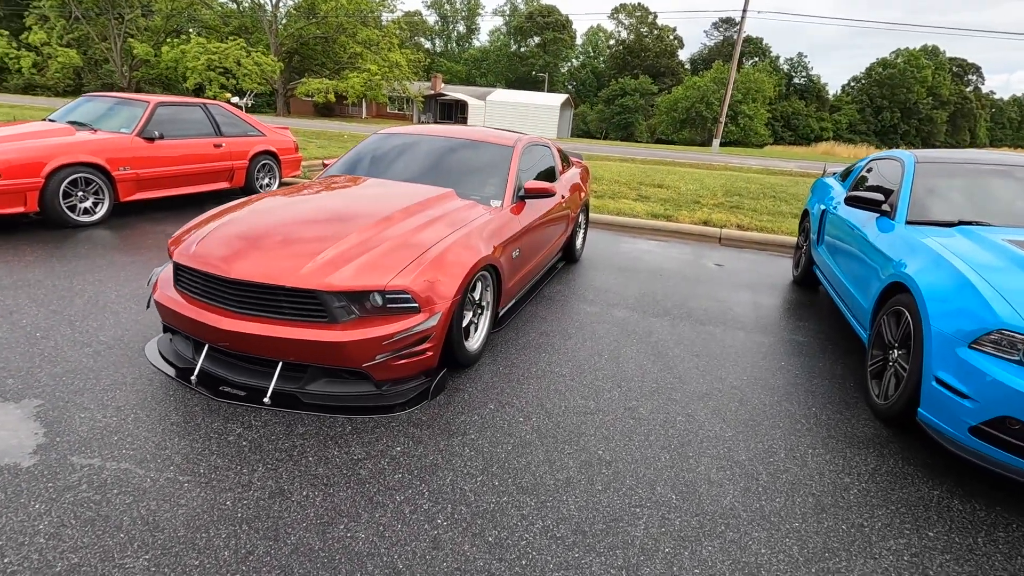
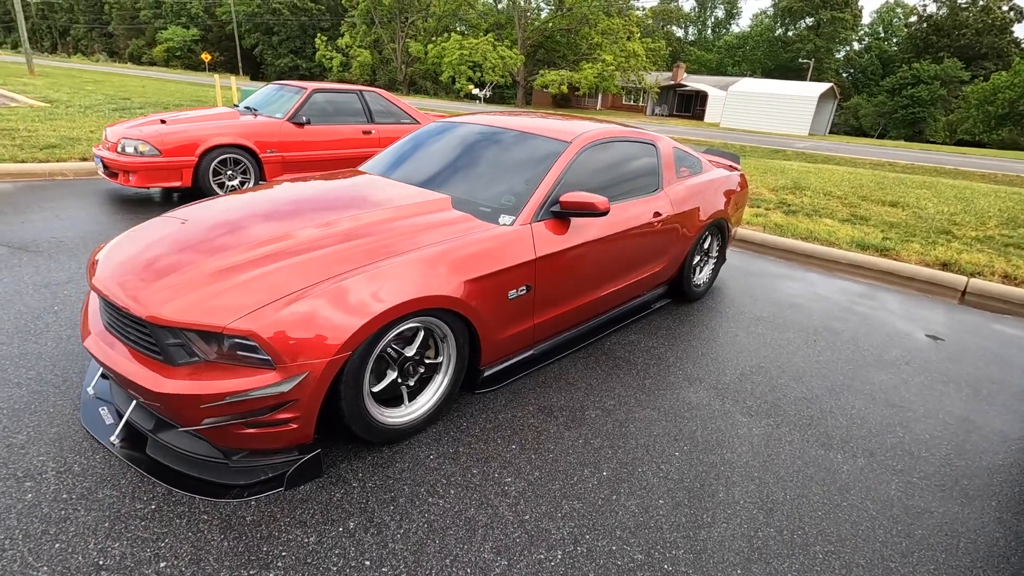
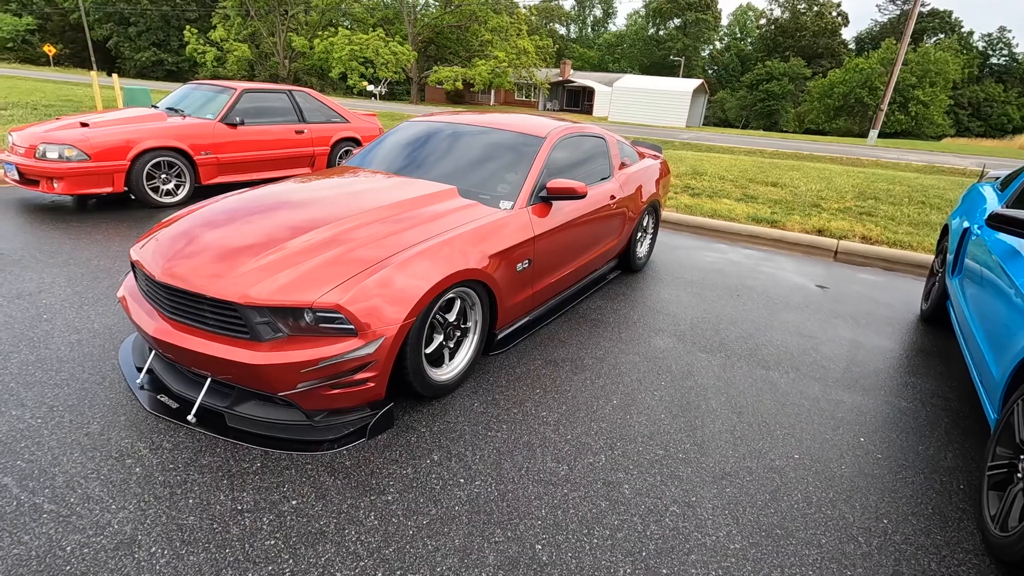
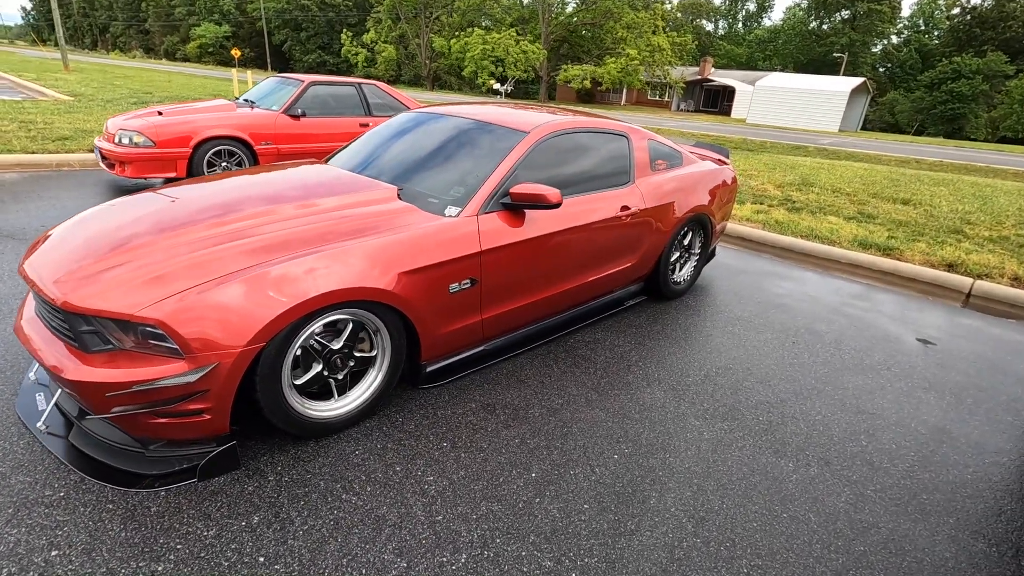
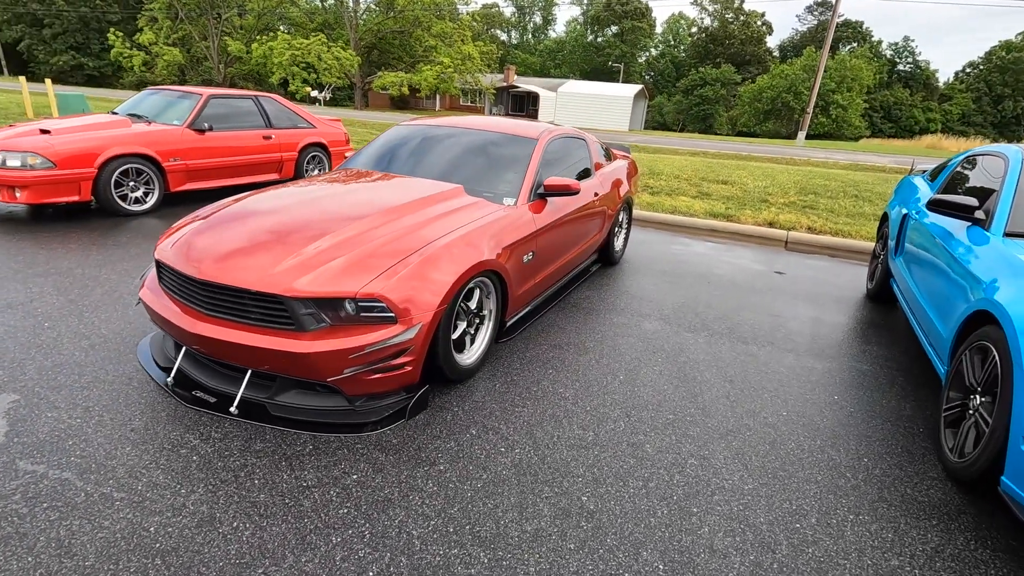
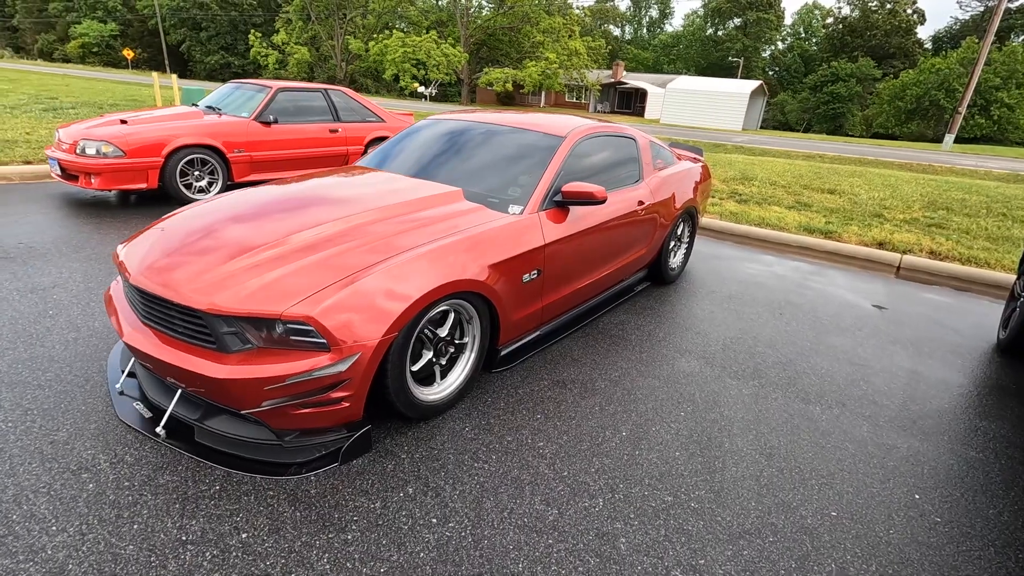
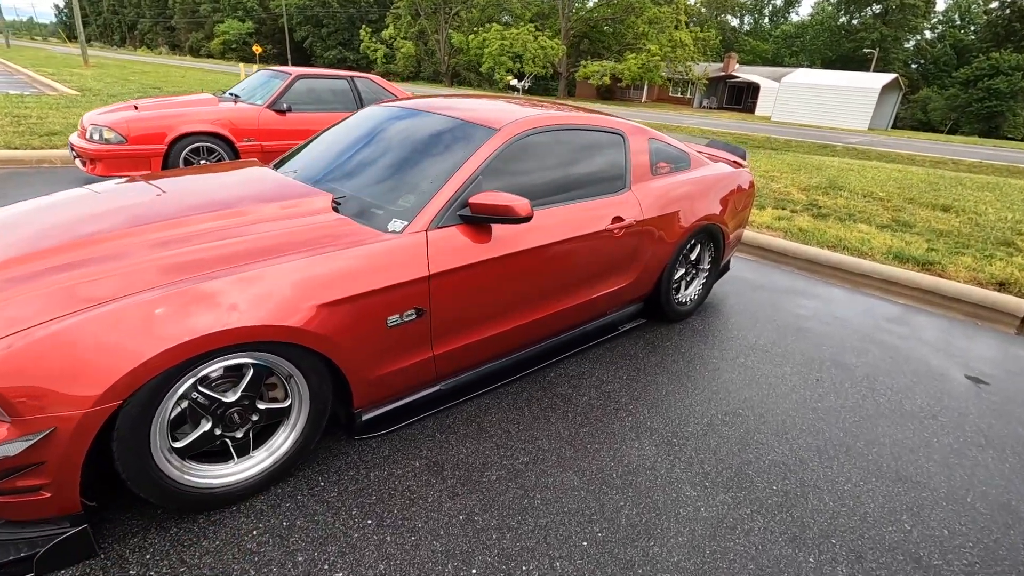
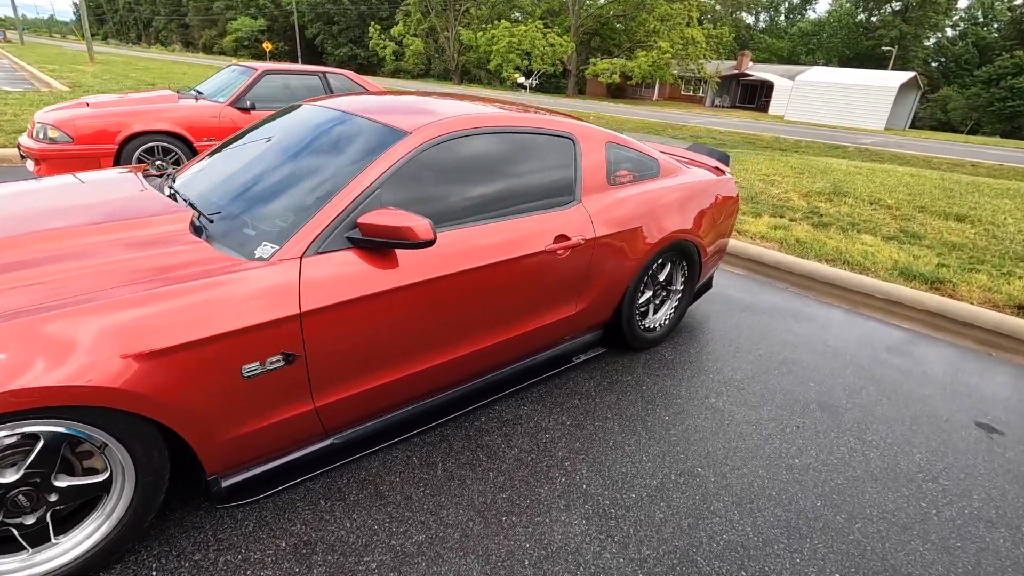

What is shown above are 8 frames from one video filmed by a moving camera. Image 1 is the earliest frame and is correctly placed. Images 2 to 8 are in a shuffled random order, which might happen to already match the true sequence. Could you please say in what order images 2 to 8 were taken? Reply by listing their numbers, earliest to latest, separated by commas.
5, 3, 6, 2, 4, 7, 8
